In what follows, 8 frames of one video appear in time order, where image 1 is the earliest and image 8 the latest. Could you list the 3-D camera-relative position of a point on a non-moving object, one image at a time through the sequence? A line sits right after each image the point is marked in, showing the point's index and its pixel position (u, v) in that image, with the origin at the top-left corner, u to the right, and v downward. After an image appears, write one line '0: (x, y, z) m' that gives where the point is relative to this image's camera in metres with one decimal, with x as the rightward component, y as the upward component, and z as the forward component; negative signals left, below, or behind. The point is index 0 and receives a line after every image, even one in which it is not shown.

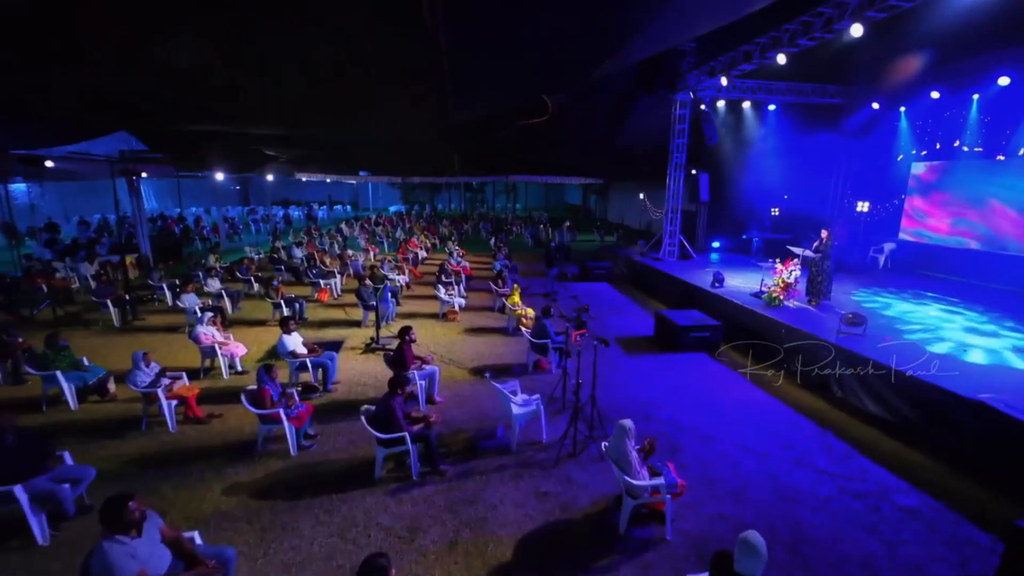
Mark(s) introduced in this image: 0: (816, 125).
0: (+11.5, +6.1, +16.2) m
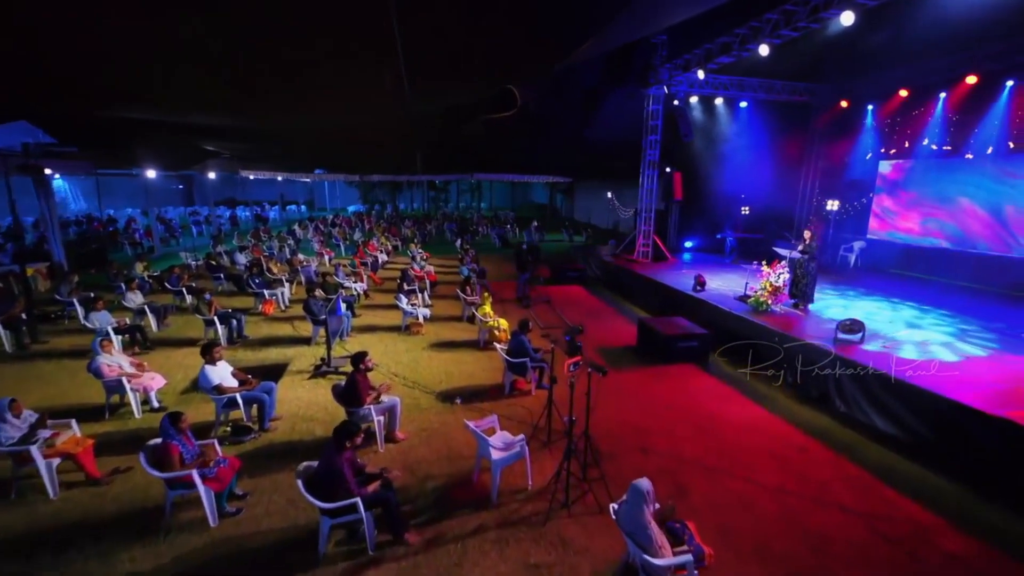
0: (+10.2, +6.2, +16.1) m
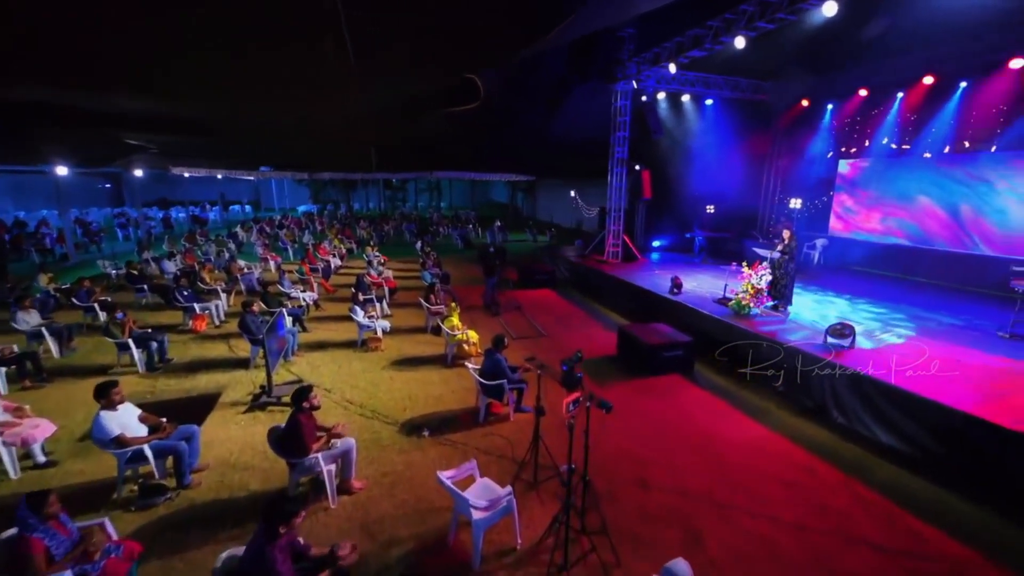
0: (+8.8, +6.2, +16.1) m
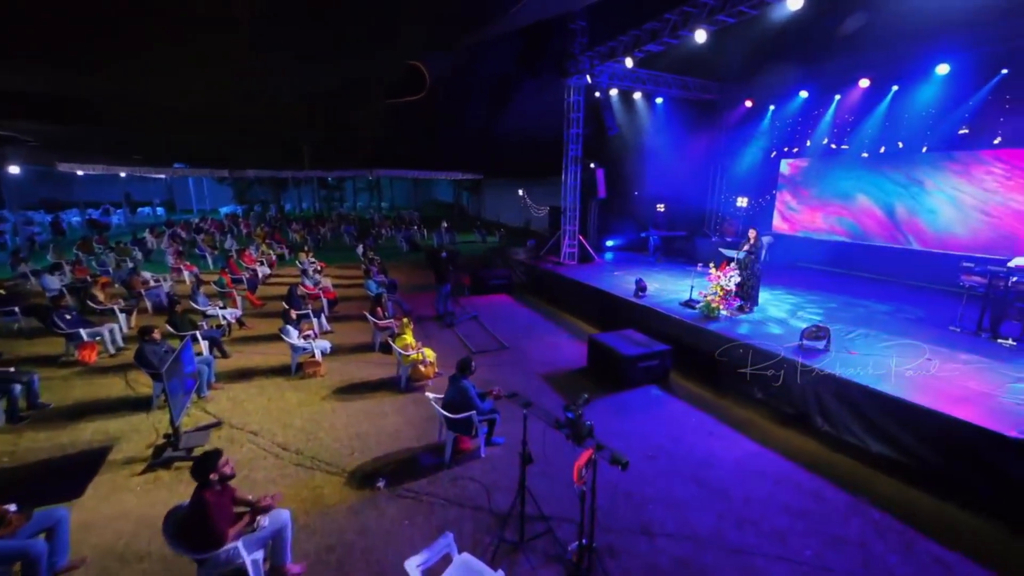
0: (+6.9, +6.3, +16.3) m
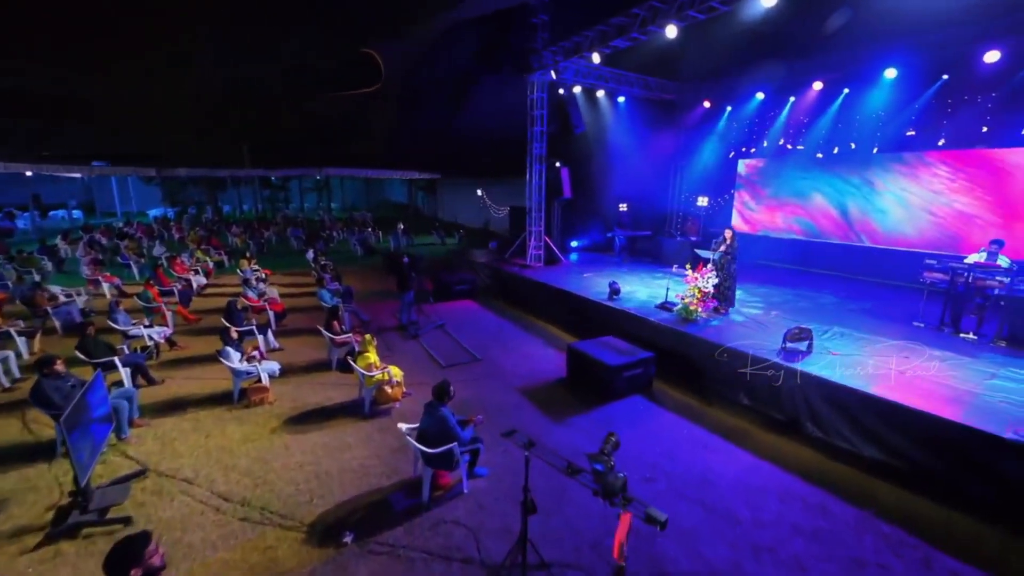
0: (+5.4, +6.3, +16.3) m
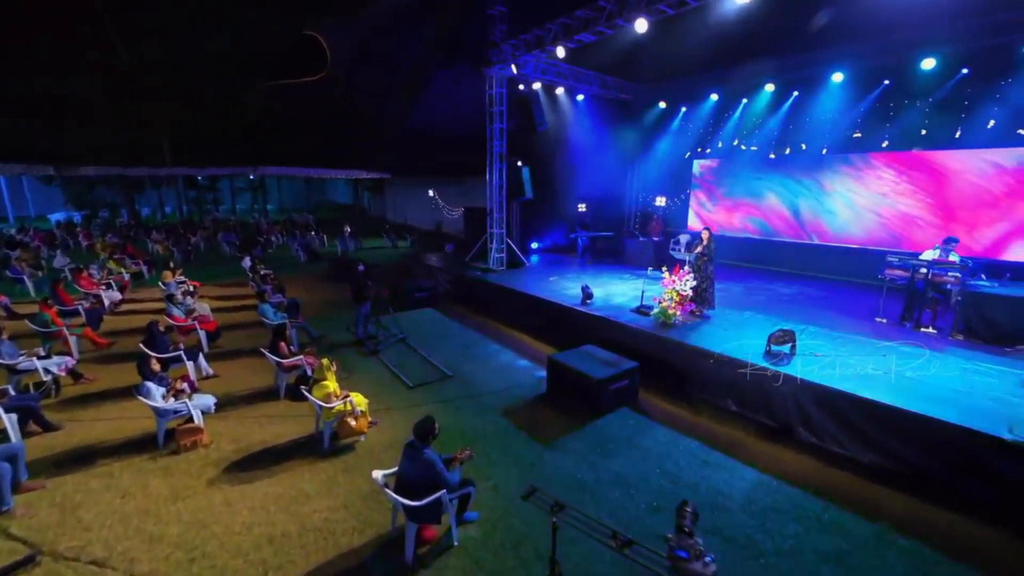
0: (+3.8, +6.3, +16.2) m
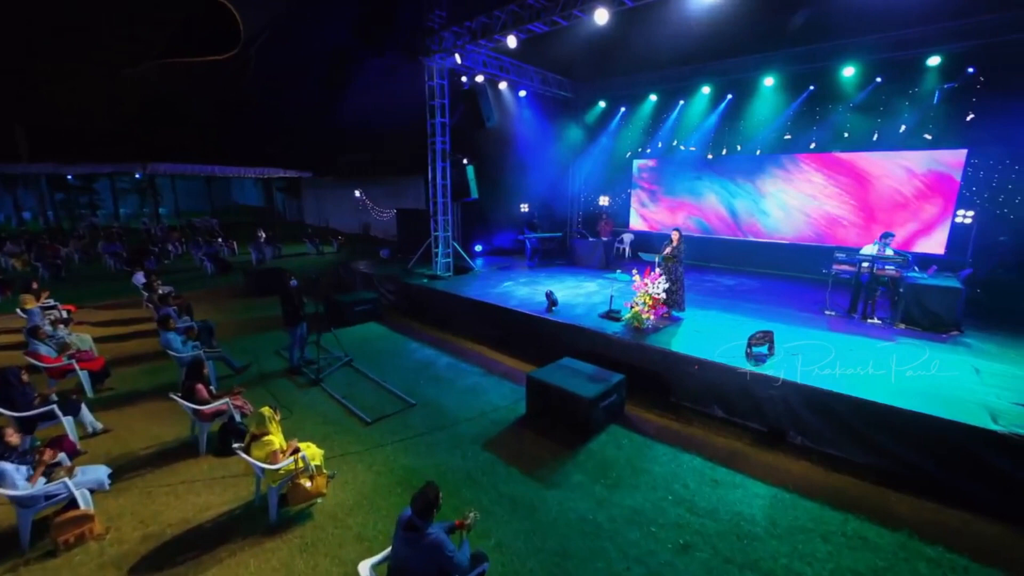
0: (+1.5, +6.2, +15.9) m
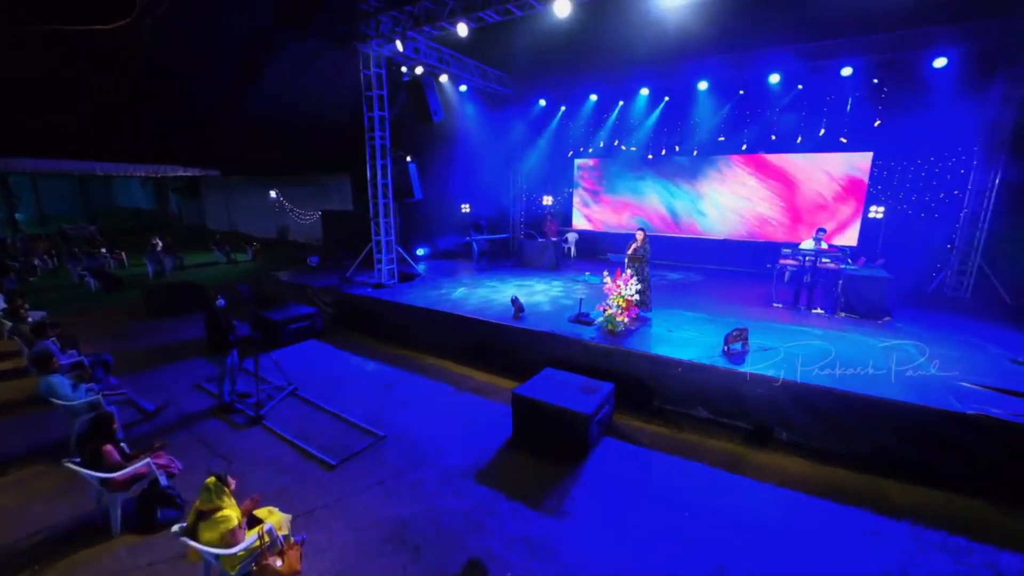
0: (-0.7, +6.1, +15.4) m
